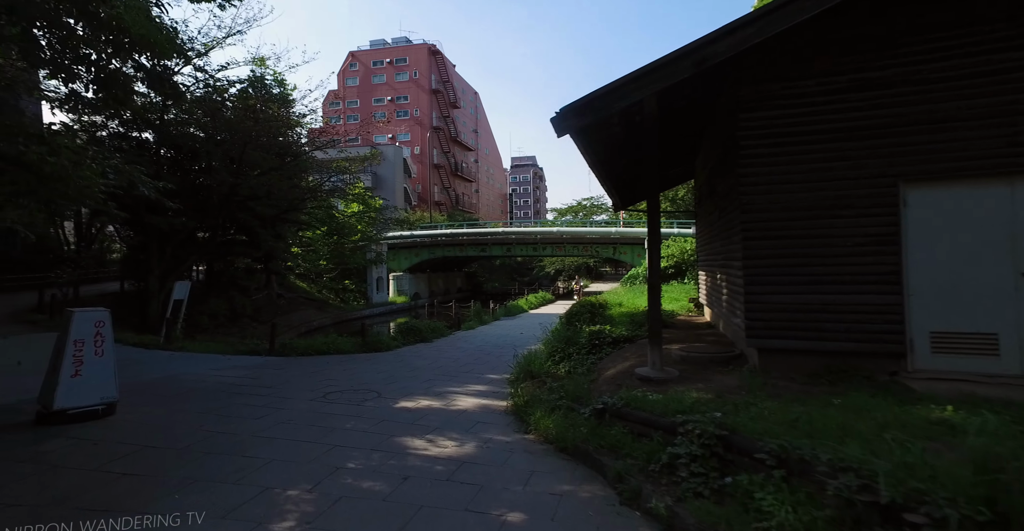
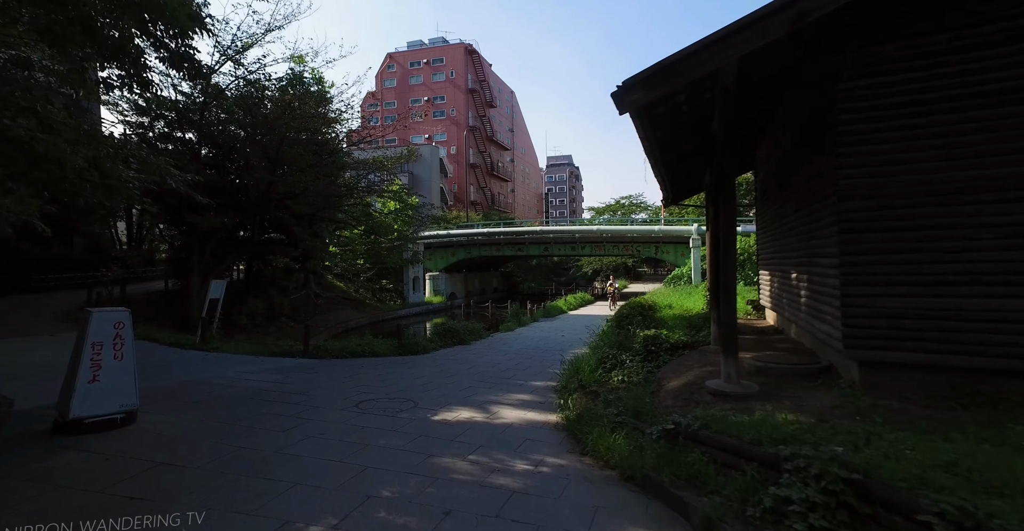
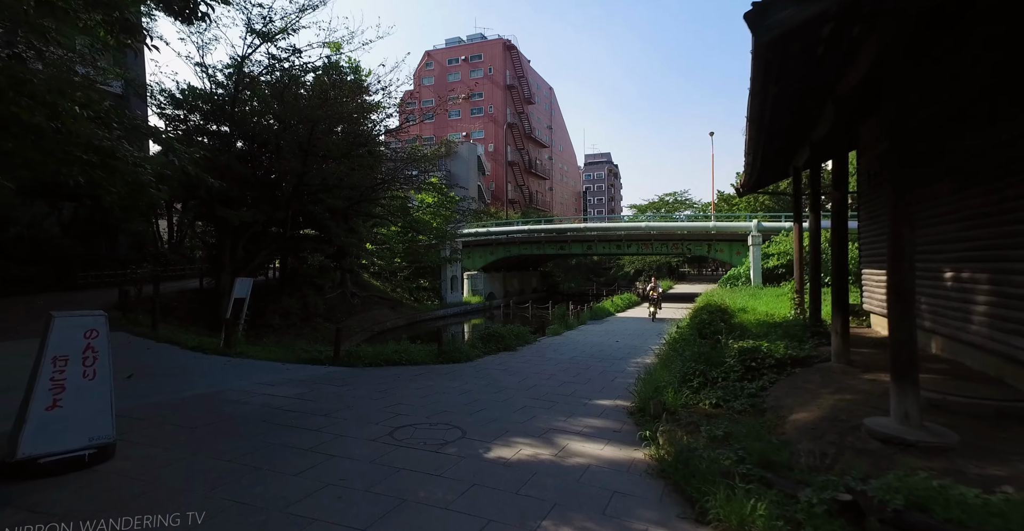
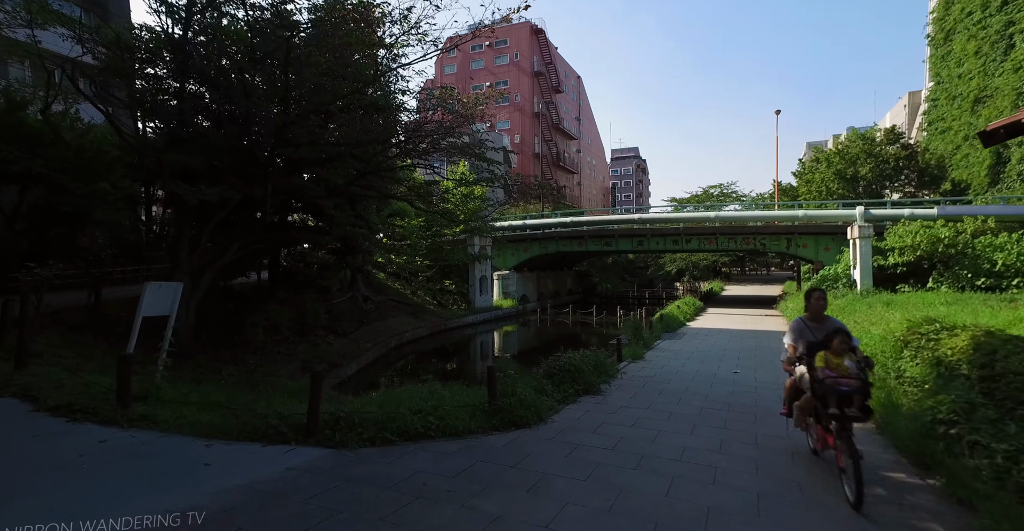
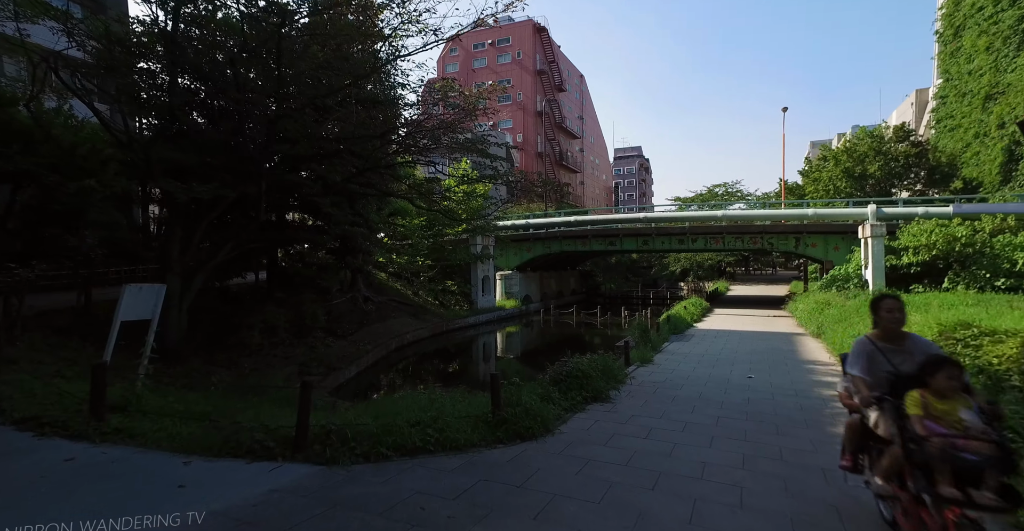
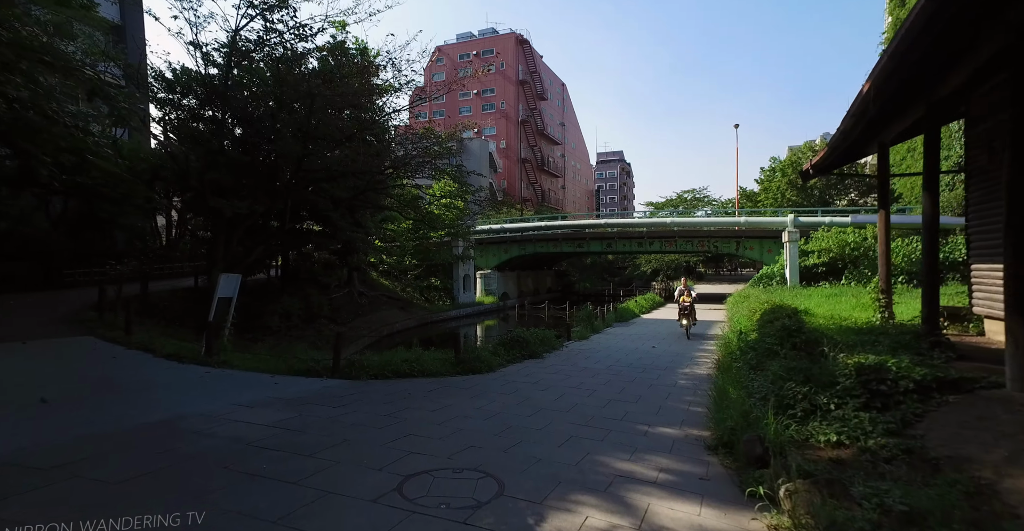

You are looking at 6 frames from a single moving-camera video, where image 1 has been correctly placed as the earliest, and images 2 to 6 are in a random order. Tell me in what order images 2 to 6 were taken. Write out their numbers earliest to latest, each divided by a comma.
2, 3, 6, 4, 5
